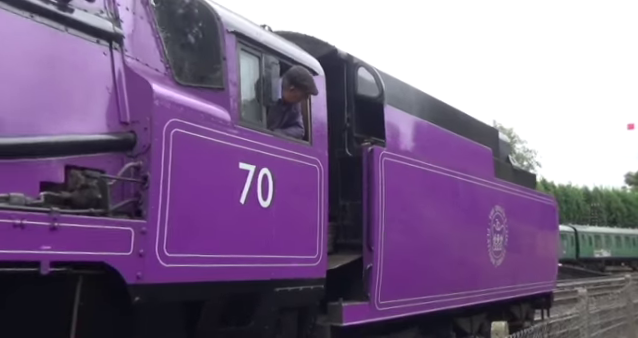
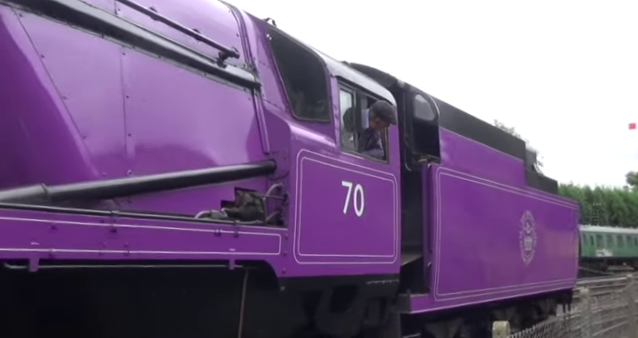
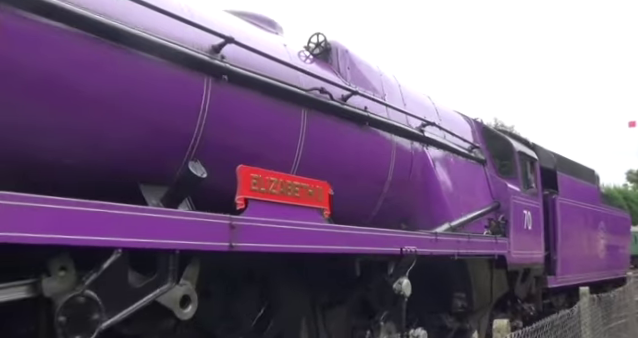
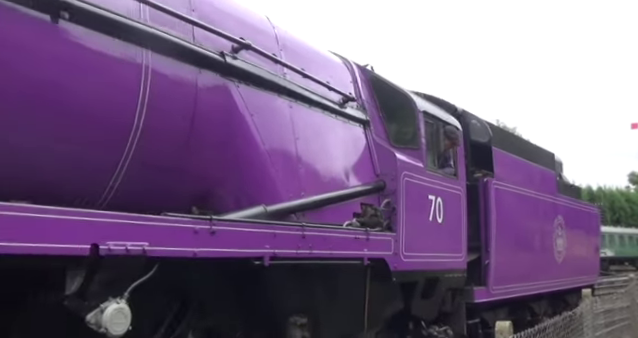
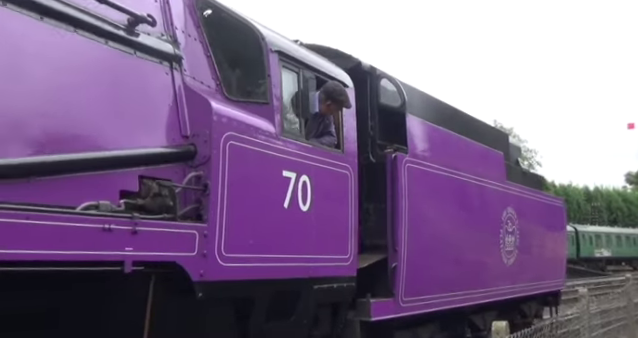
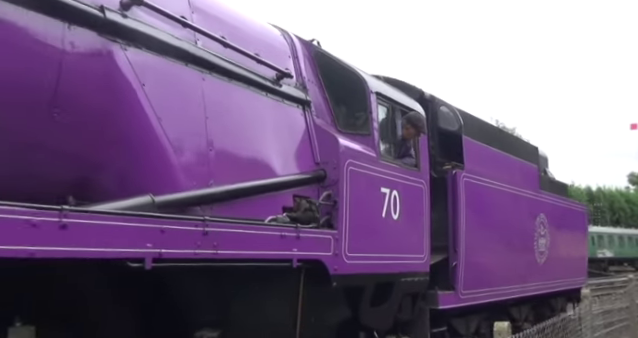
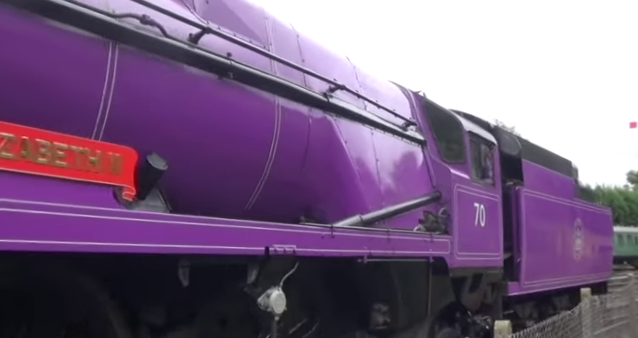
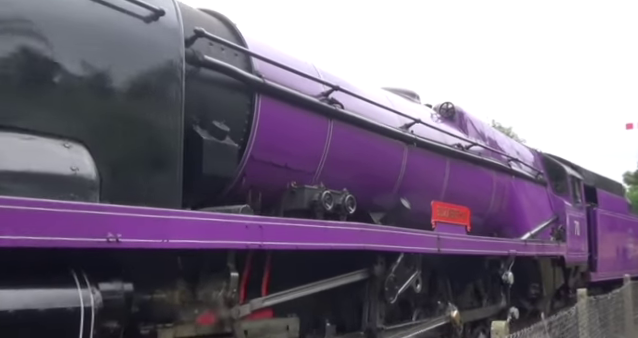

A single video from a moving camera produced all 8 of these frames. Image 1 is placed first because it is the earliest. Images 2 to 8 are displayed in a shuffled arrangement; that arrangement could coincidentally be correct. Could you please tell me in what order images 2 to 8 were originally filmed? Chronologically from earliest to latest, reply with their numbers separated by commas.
5, 2, 6, 4, 7, 3, 8
